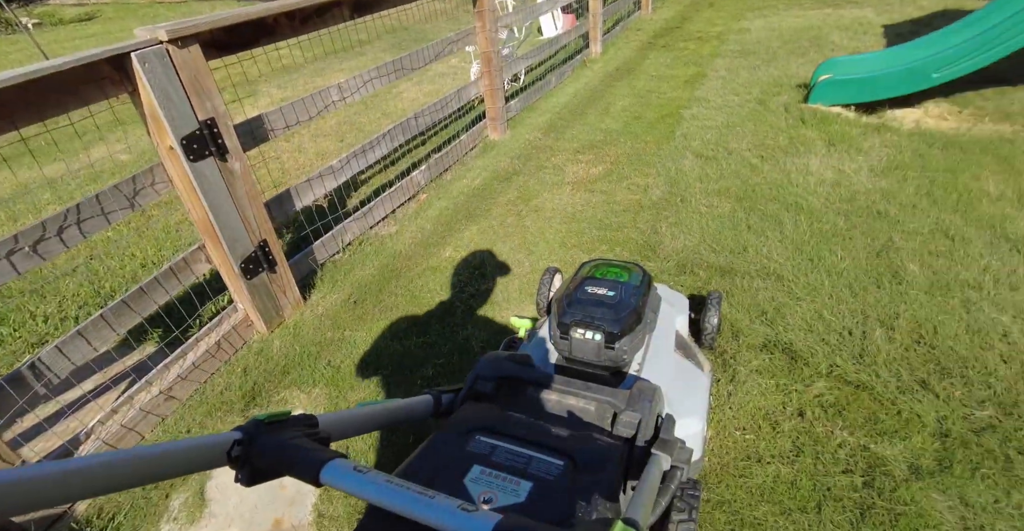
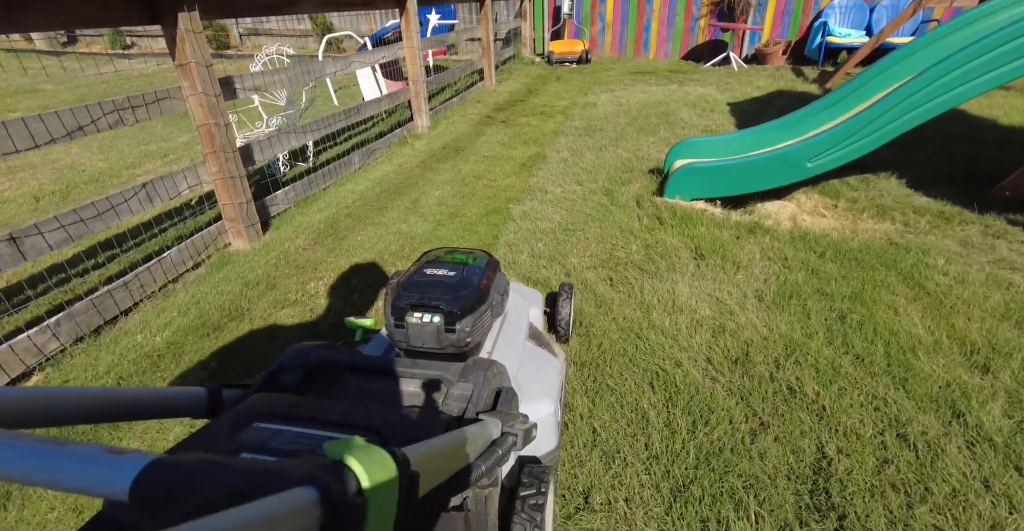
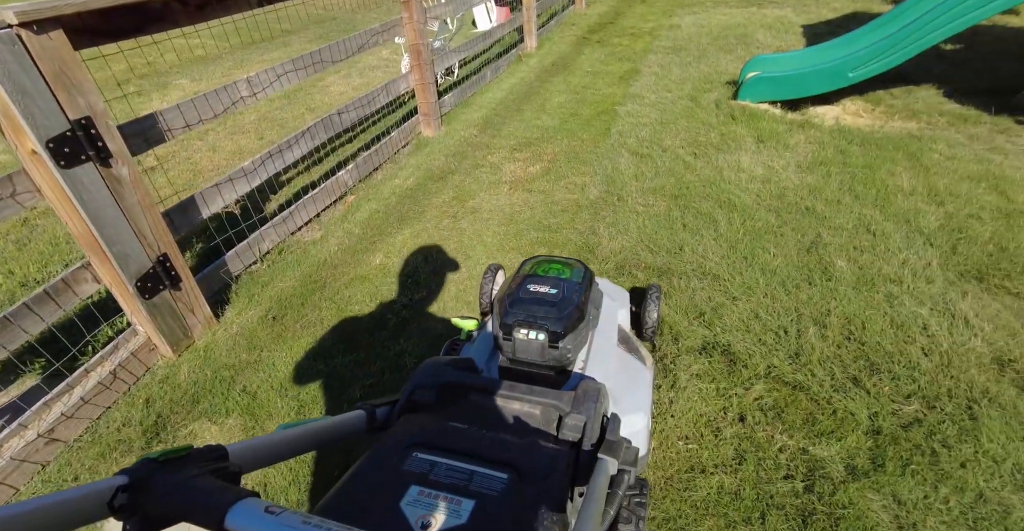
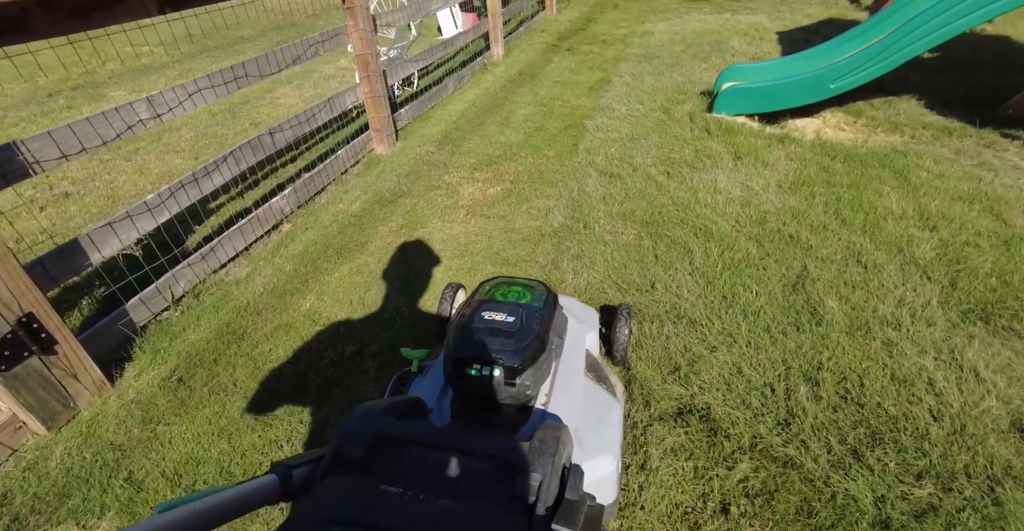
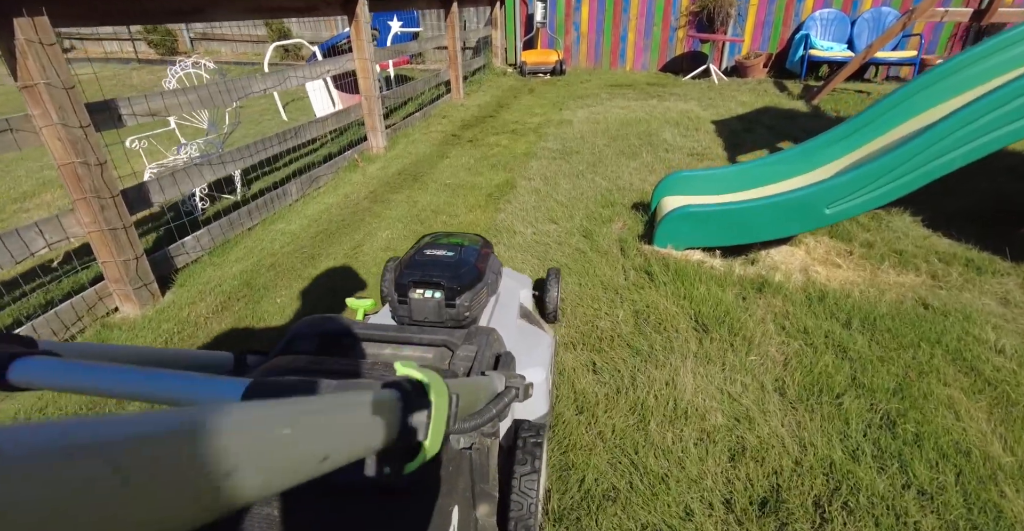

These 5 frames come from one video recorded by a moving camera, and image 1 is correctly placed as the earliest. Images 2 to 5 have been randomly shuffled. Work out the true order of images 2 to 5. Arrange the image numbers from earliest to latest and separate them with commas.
3, 4, 2, 5
